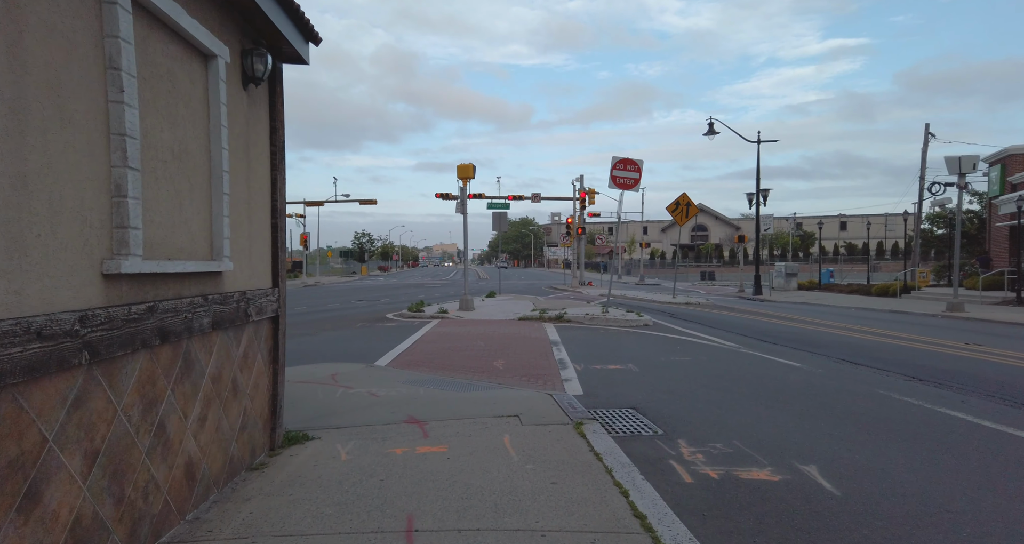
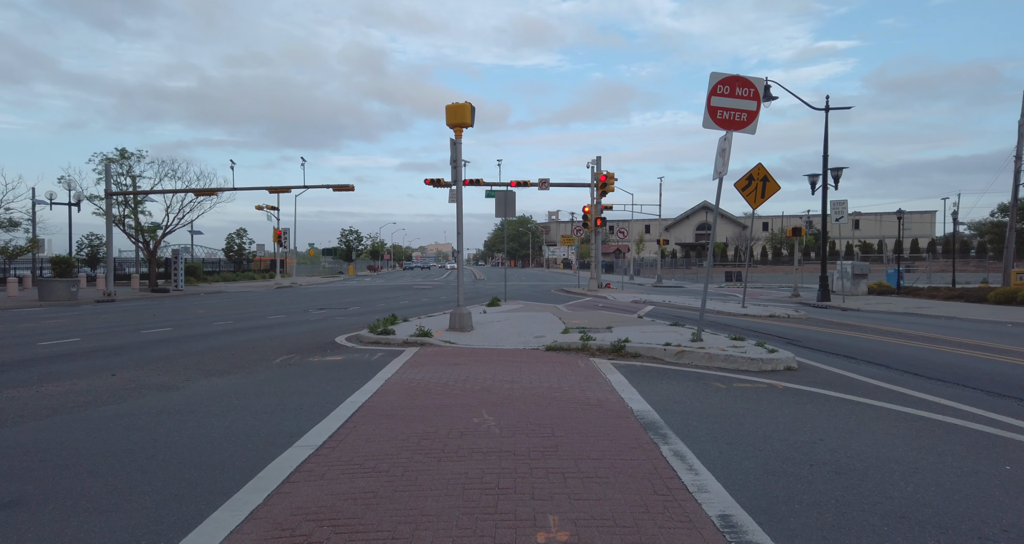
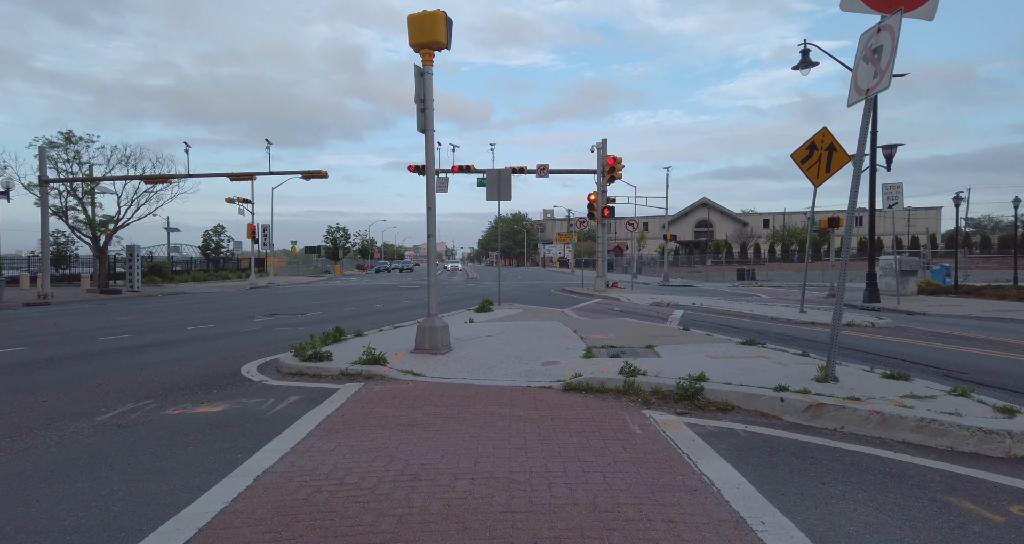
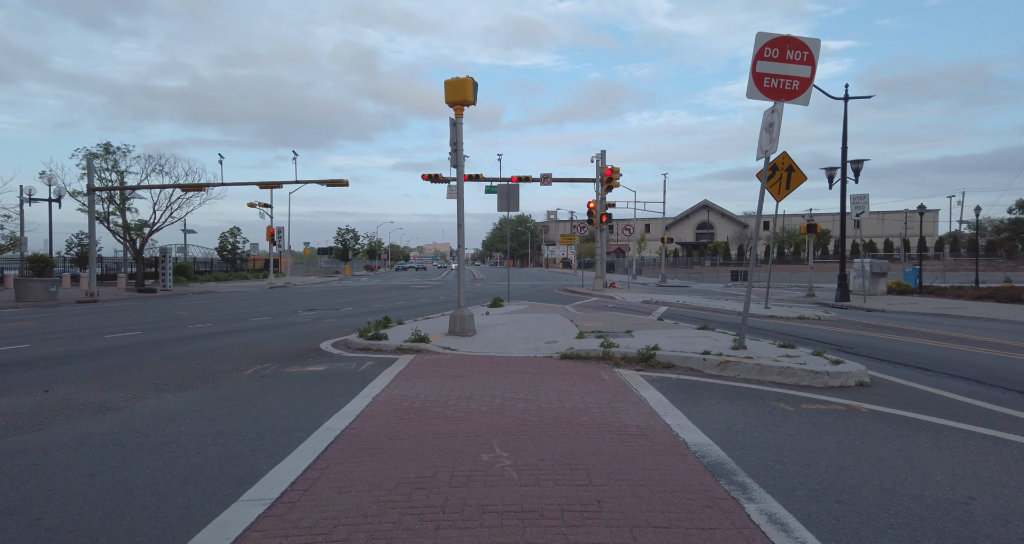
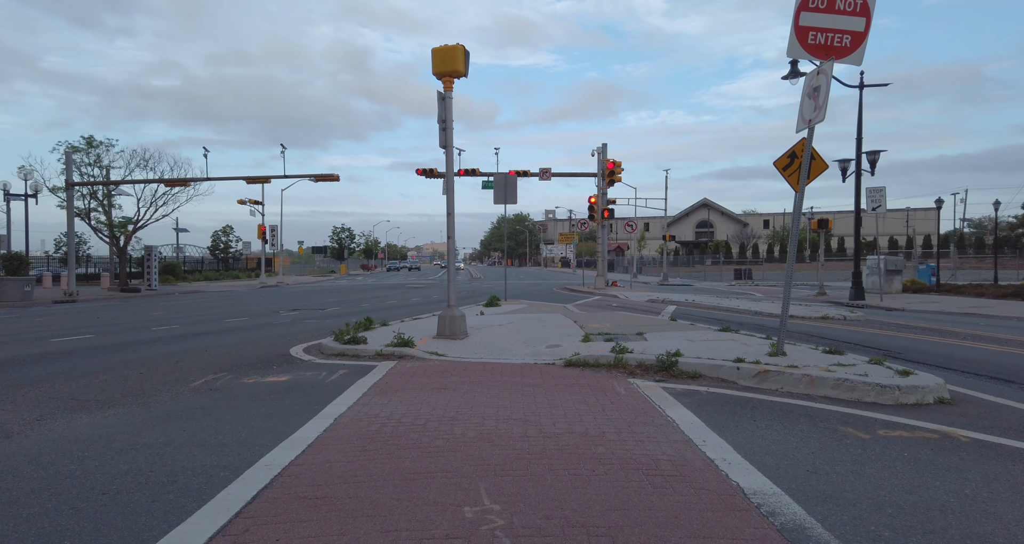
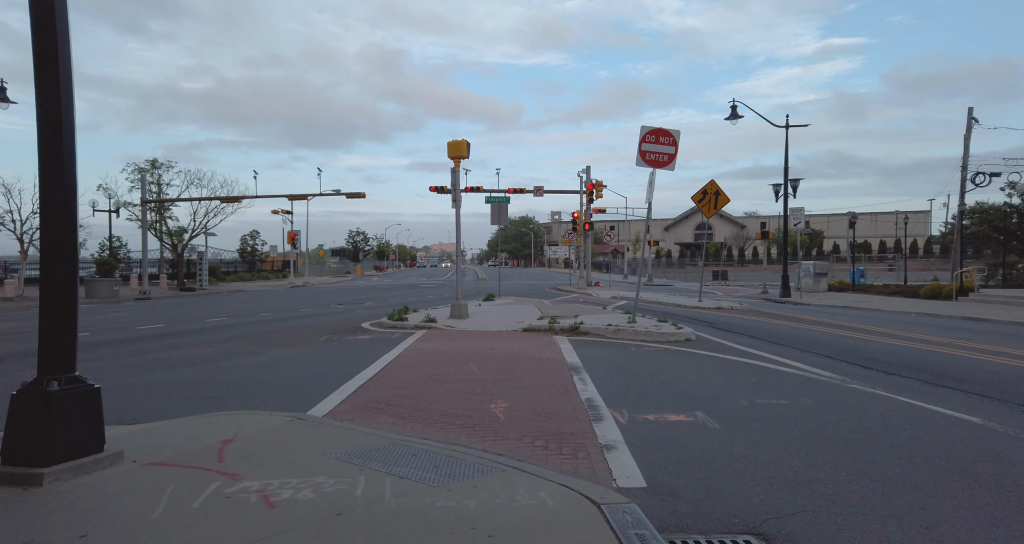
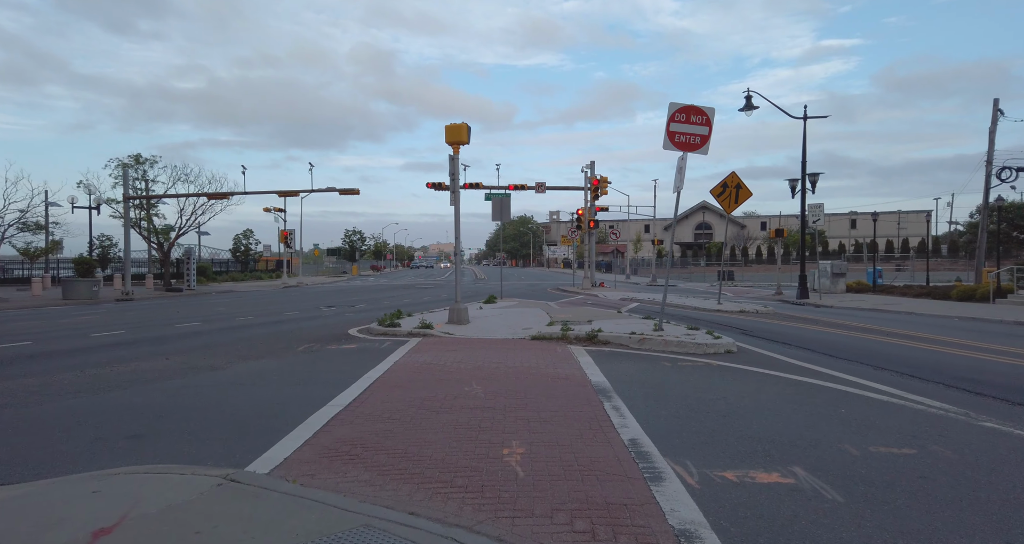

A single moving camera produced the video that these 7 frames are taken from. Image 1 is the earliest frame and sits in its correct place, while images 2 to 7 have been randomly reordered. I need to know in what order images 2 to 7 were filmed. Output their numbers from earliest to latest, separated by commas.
6, 7, 2, 4, 5, 3
